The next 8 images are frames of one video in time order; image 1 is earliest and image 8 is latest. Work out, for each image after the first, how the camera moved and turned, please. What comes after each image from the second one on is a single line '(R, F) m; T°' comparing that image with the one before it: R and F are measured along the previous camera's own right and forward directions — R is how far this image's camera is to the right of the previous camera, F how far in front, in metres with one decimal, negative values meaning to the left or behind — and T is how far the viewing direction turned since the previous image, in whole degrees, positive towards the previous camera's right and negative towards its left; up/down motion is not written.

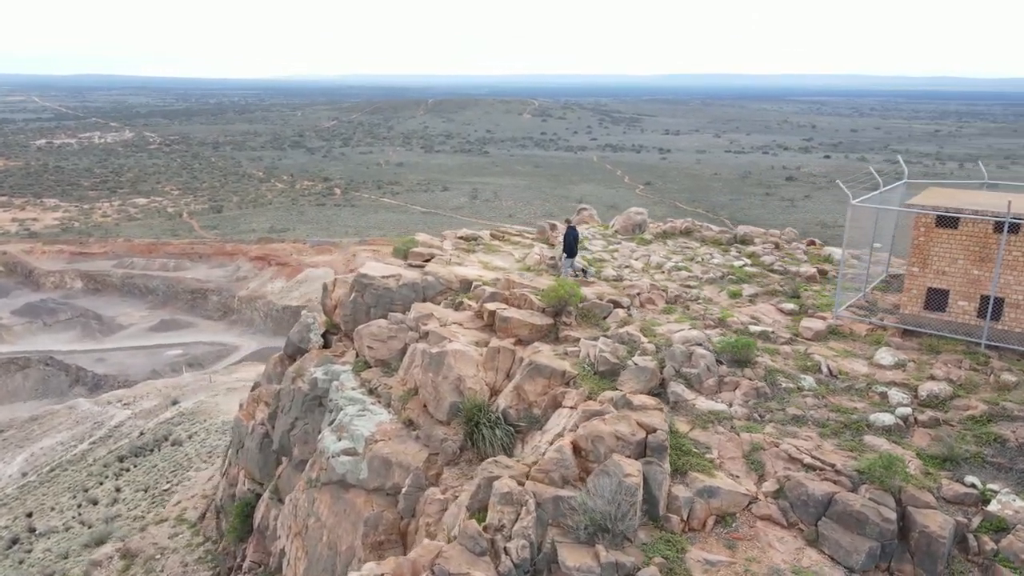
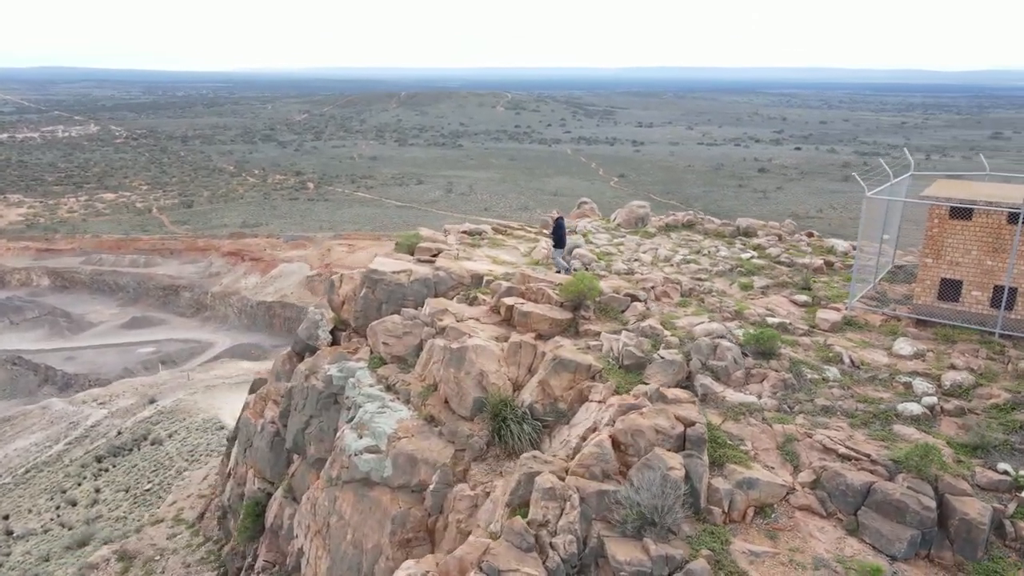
(-0.6, 0.0) m; +2°
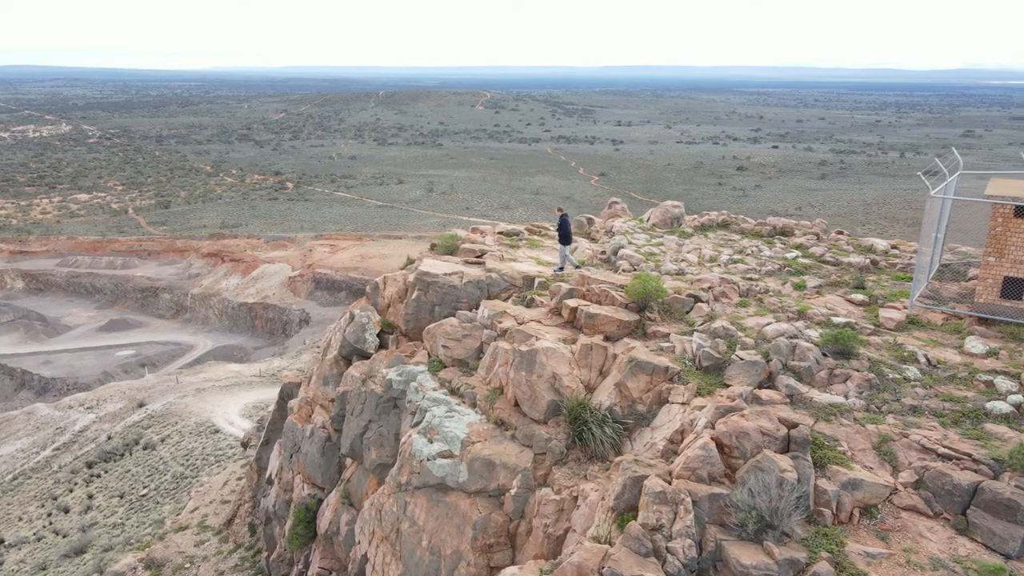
(-1.2, +0.1) m; +2°
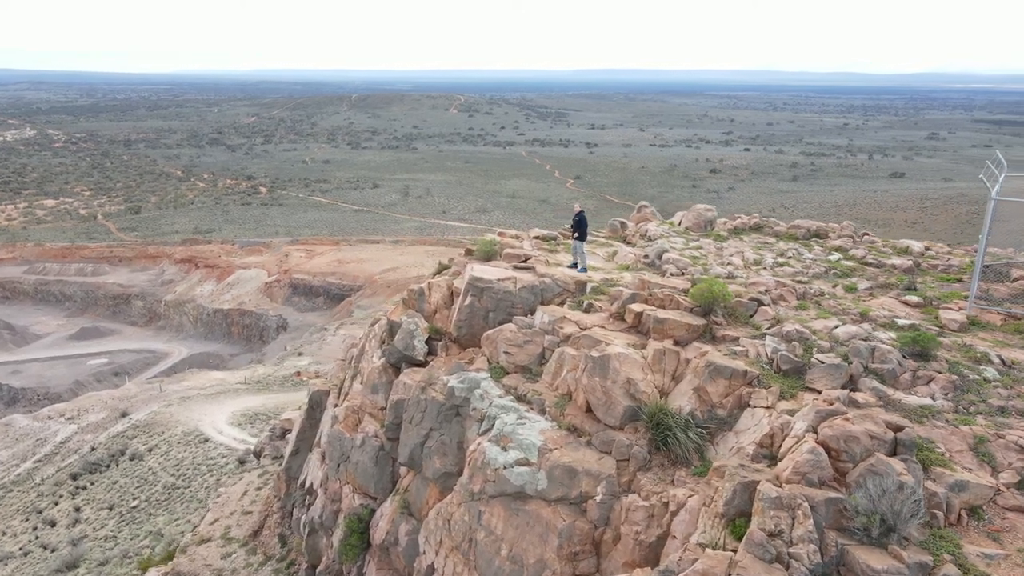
(-1.3, +0.1) m; +2°
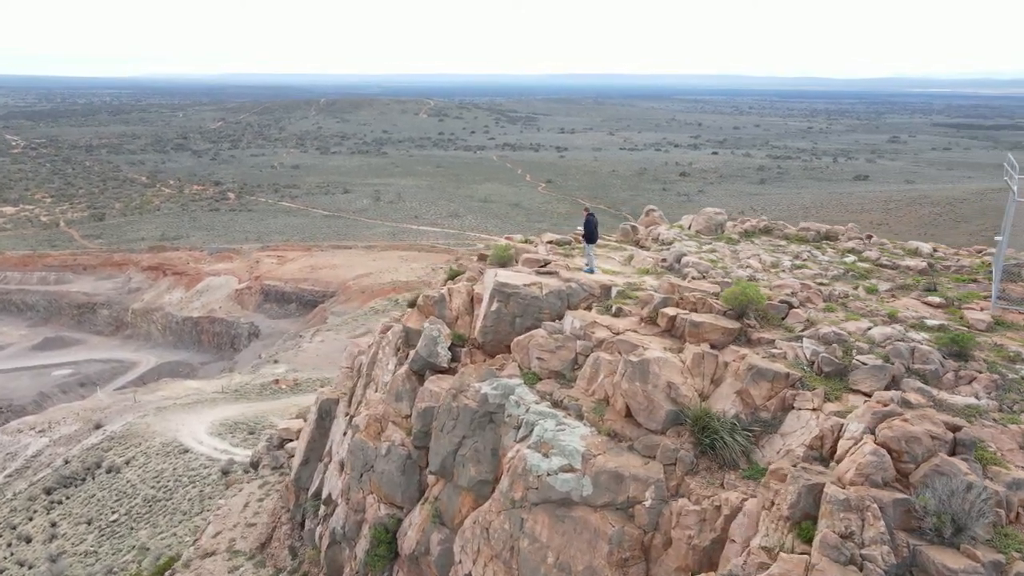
(-0.9, +0.1) m; +2°
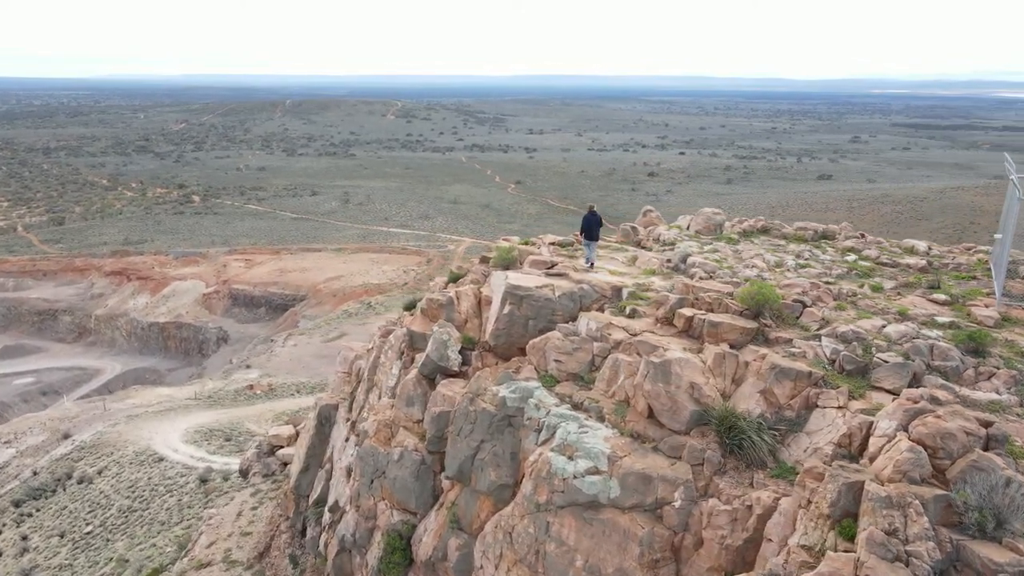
(-0.7, +0.1) m; +2°
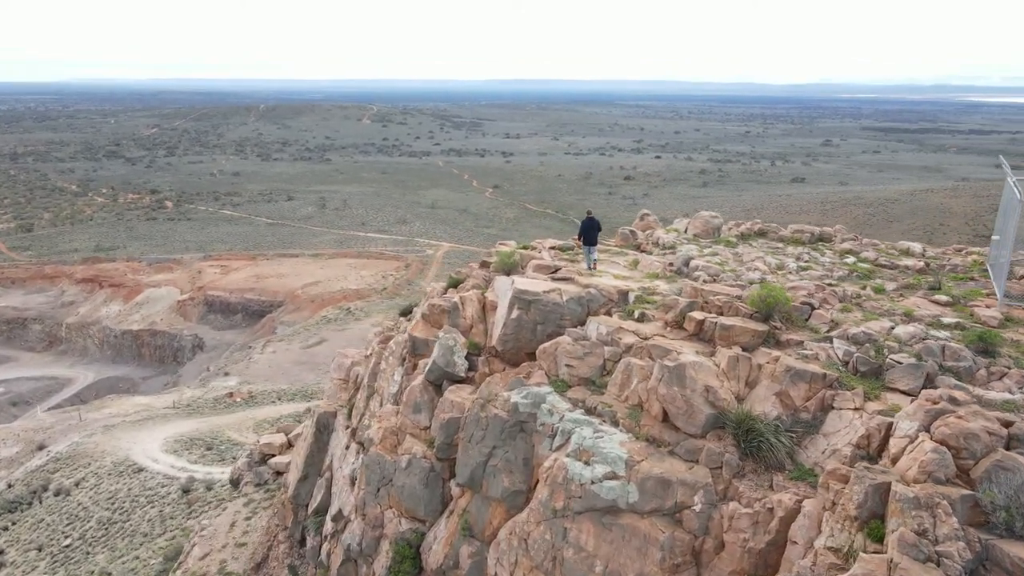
(-0.5, +0.1) m; +2°
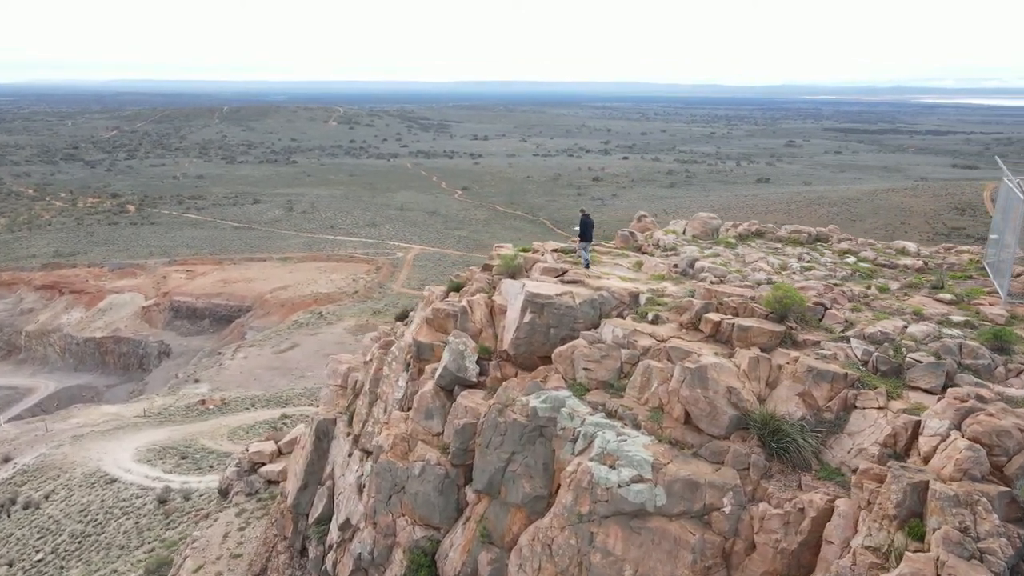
(-0.7, +0.1) m; +2°
